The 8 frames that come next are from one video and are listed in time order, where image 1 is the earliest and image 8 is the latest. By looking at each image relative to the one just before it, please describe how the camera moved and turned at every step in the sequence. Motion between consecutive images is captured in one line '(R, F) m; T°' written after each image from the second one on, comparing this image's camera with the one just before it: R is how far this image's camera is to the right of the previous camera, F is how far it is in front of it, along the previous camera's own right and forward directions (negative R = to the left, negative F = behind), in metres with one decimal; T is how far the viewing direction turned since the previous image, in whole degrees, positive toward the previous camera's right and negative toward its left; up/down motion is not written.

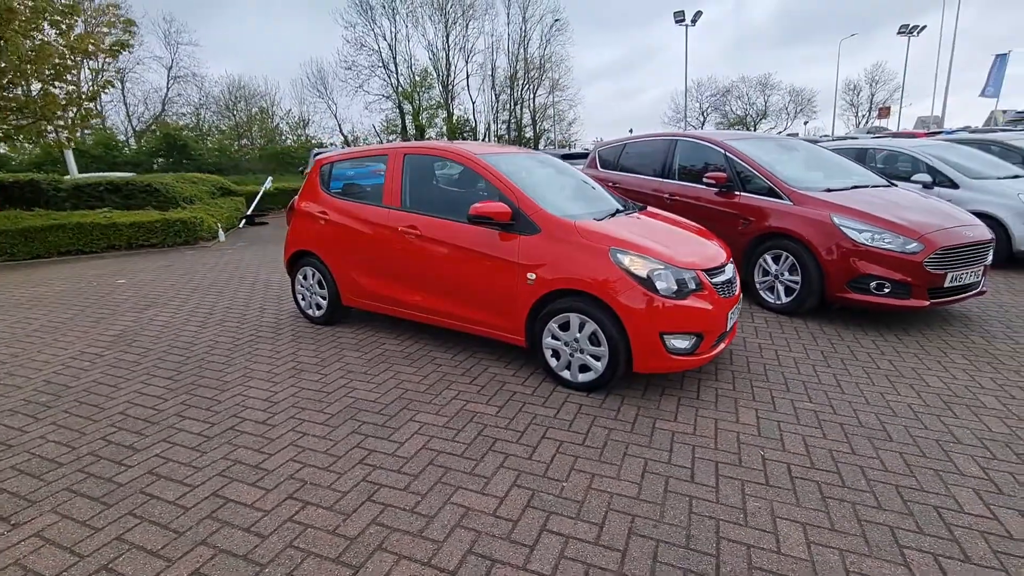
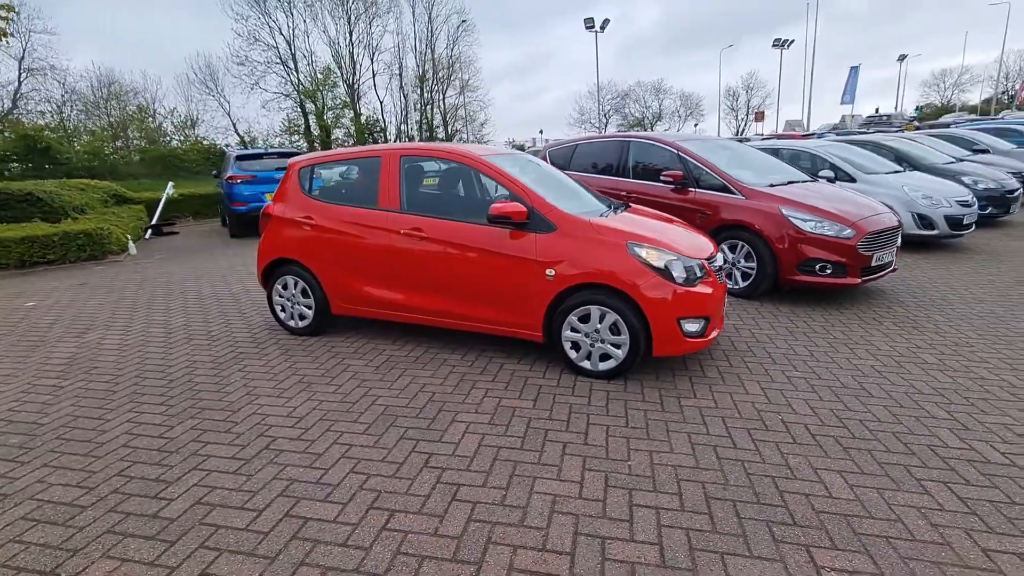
(-0.8, 0.0) m; +10°
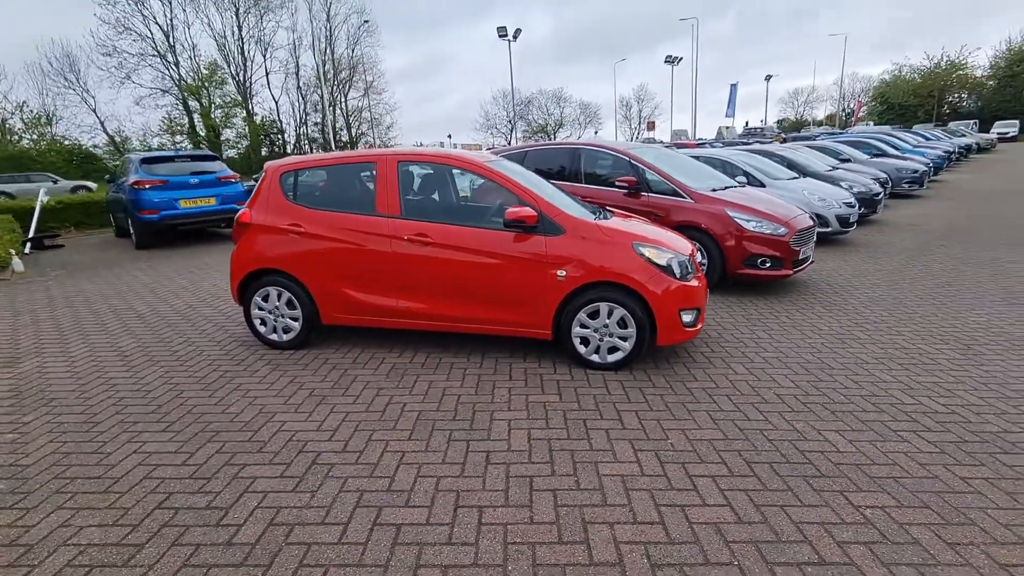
(-0.9, -0.1) m; +11°
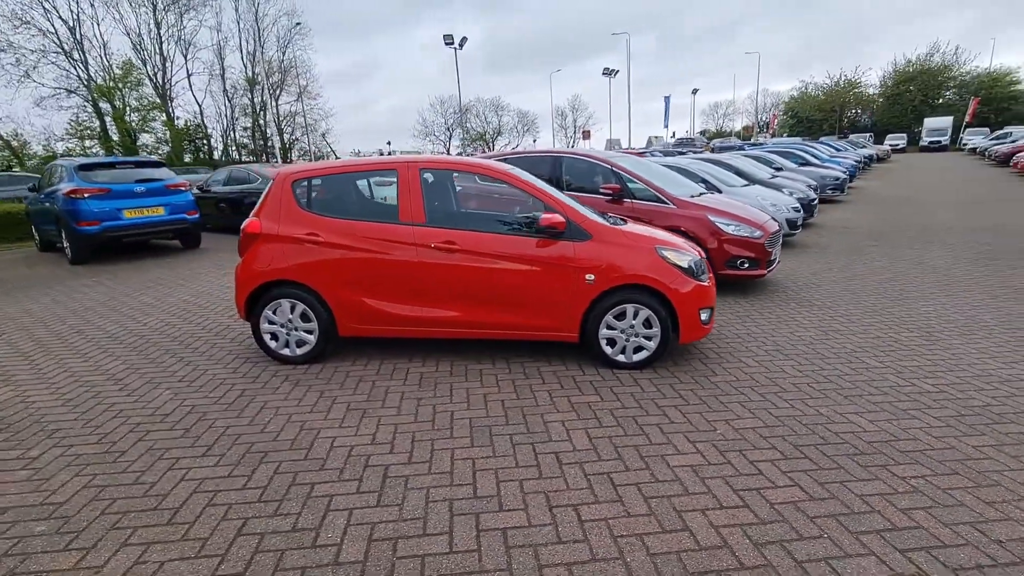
(-0.8, 0.0) m; +7°
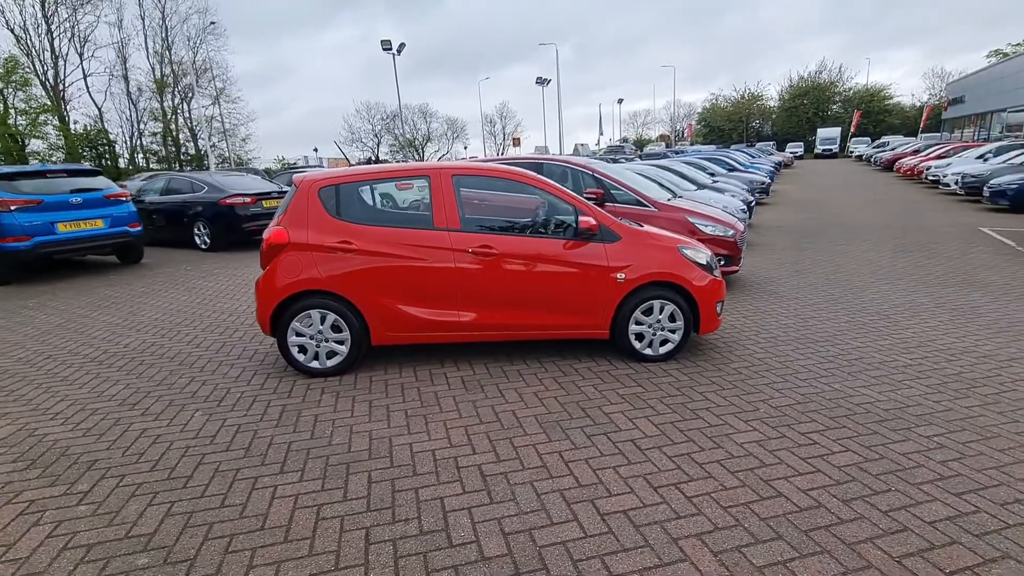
(-0.9, -0.1) m; +8°
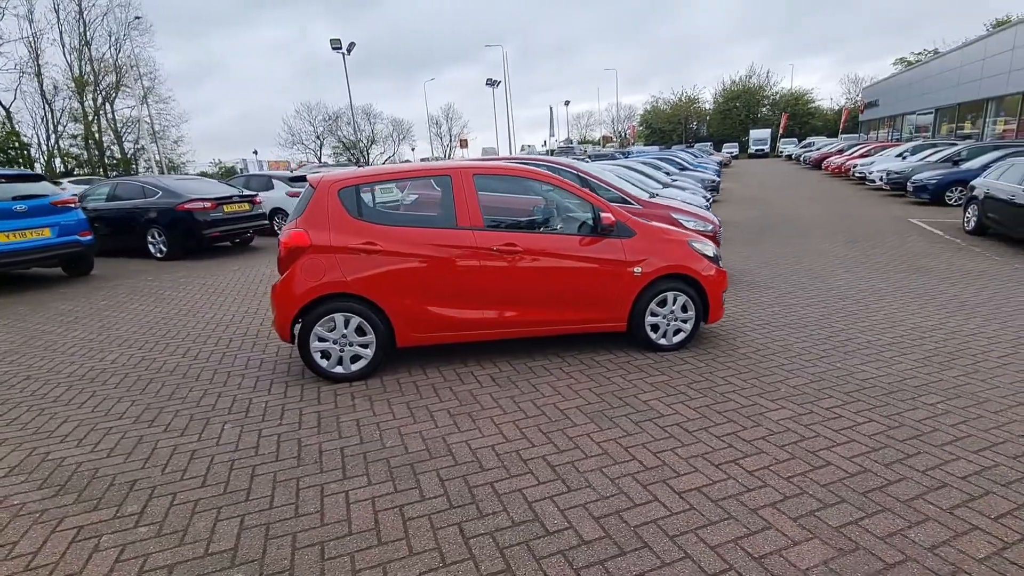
(-0.7, 0.0) m; +6°
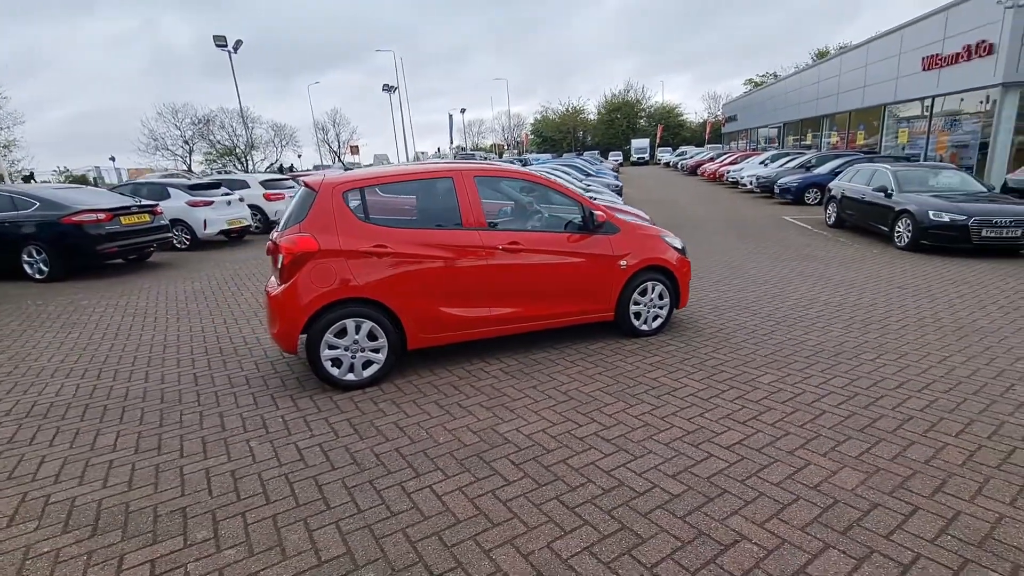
(-1.0, -0.1) m; +12°
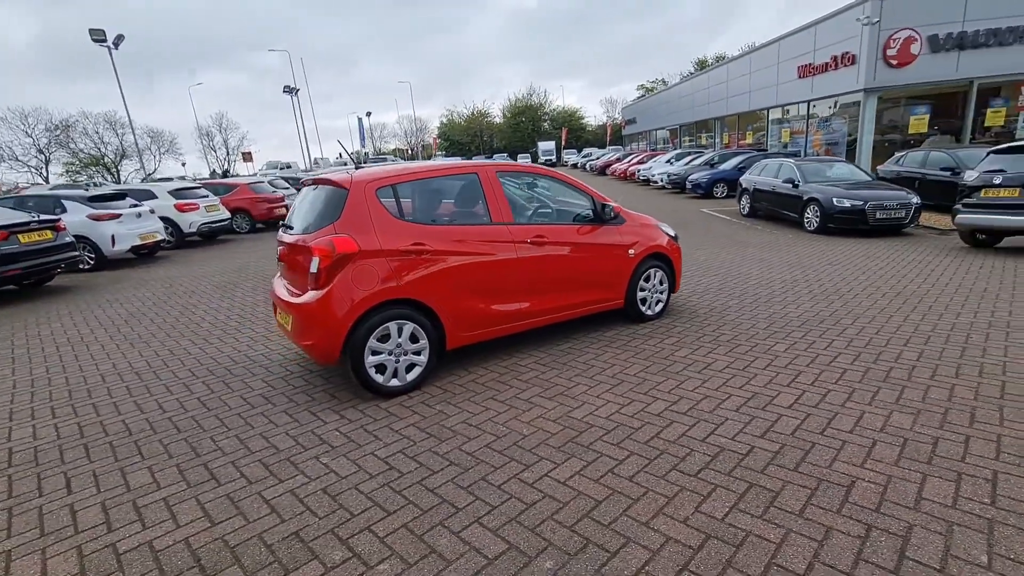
(-1.1, +0.1) m; +10°
